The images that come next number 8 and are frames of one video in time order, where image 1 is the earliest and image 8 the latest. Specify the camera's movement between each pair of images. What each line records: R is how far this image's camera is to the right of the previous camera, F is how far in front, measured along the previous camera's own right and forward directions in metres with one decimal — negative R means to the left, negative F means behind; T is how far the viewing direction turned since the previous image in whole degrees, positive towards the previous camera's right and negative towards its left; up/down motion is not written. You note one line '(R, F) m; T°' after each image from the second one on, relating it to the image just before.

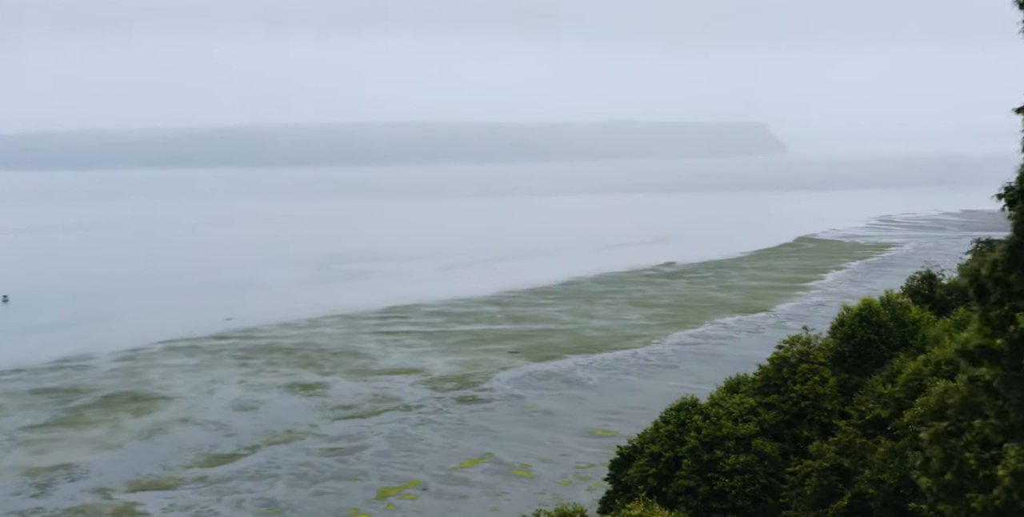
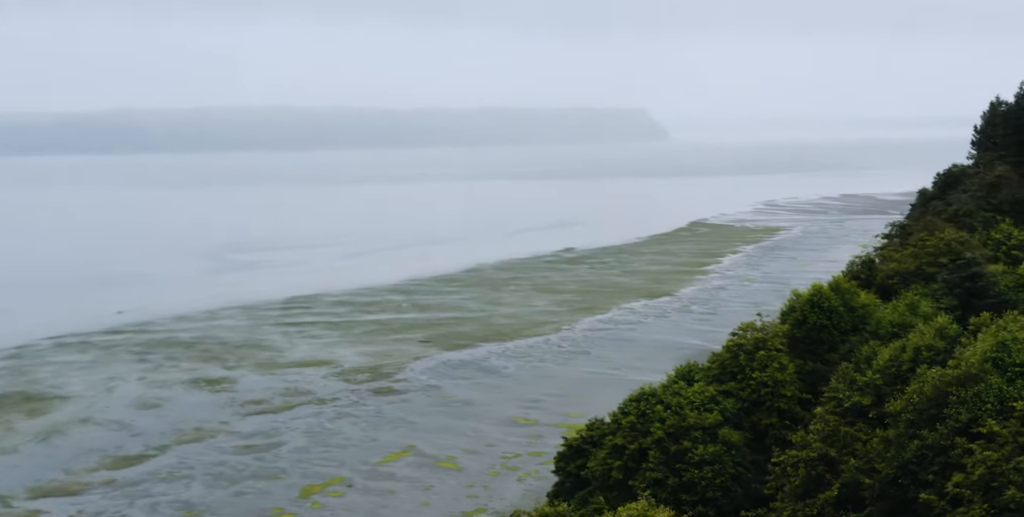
(-1.0, +0.8) m; +6°
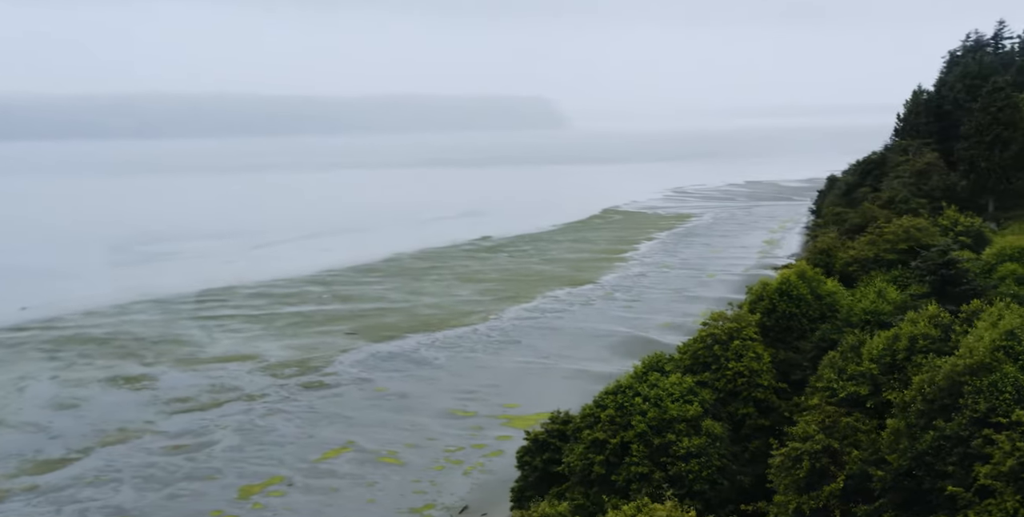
(-1.0, +0.6) m; +5°
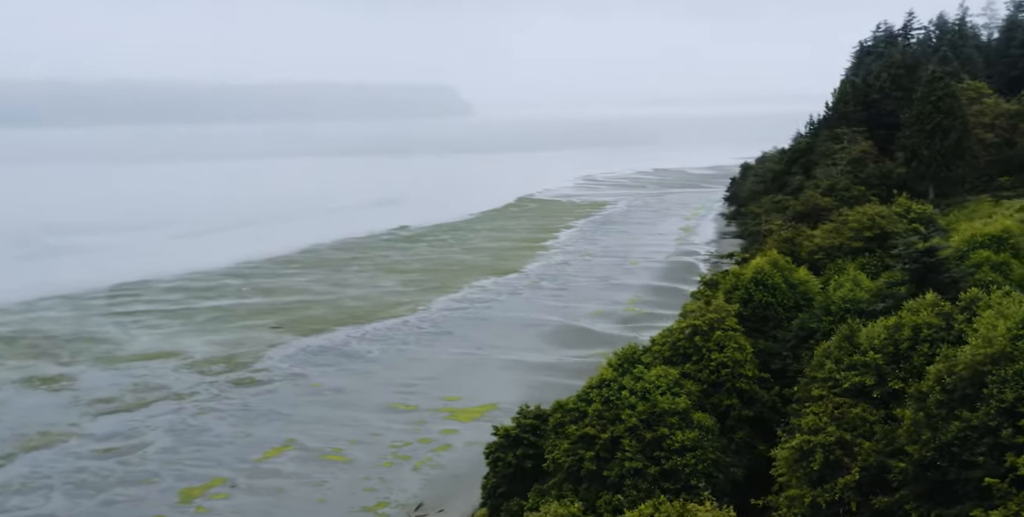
(-1.1, +0.5) m; +5°
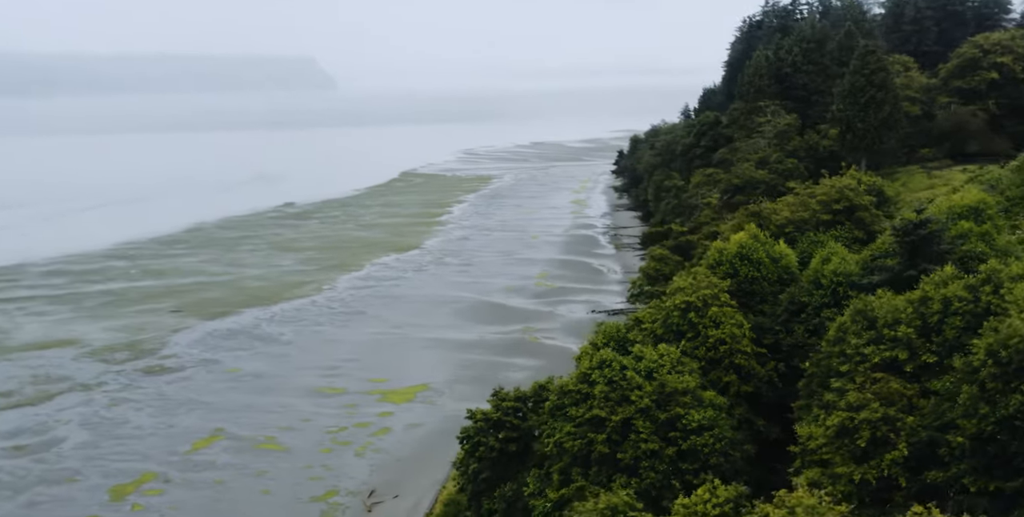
(-1.9, +0.7) m; +7°
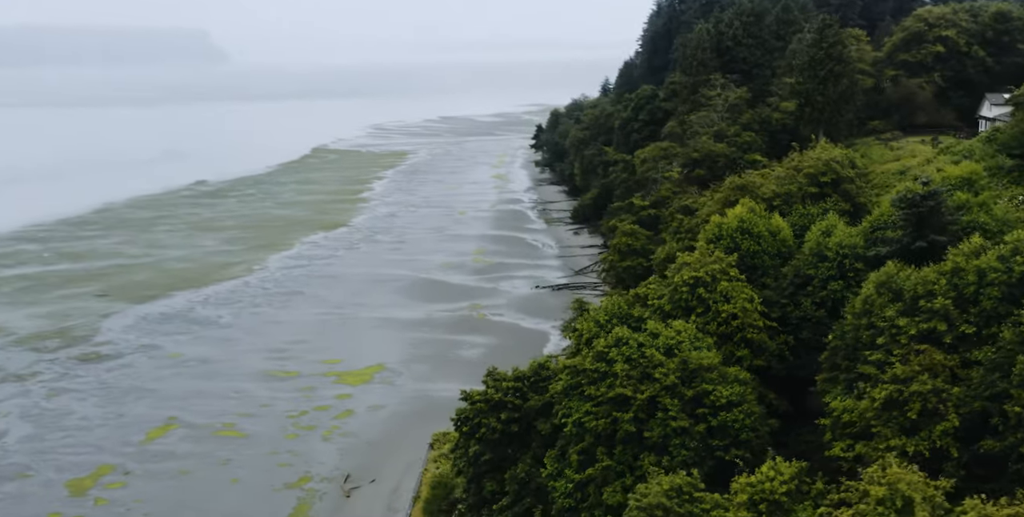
(-1.6, +0.4) m; +5°
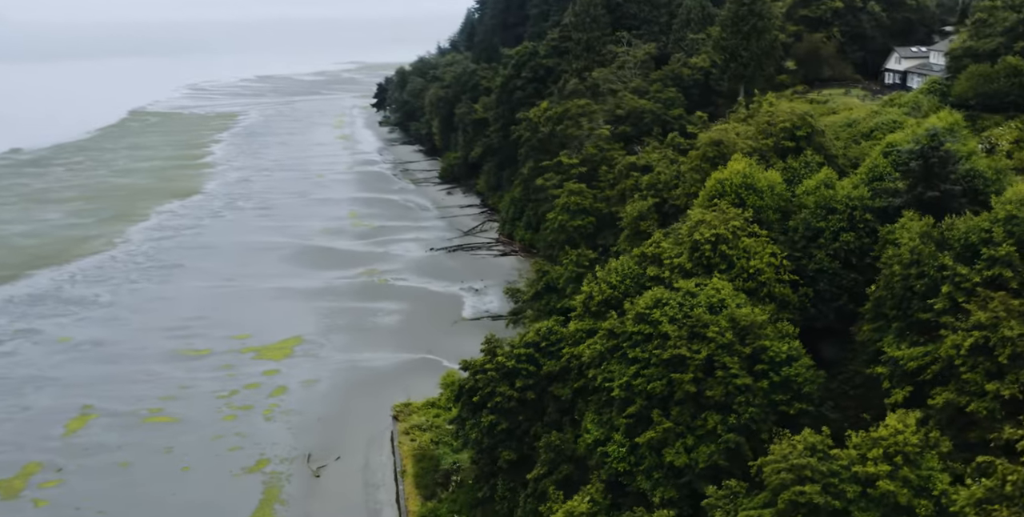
(-3.3, +0.8) m; +10°
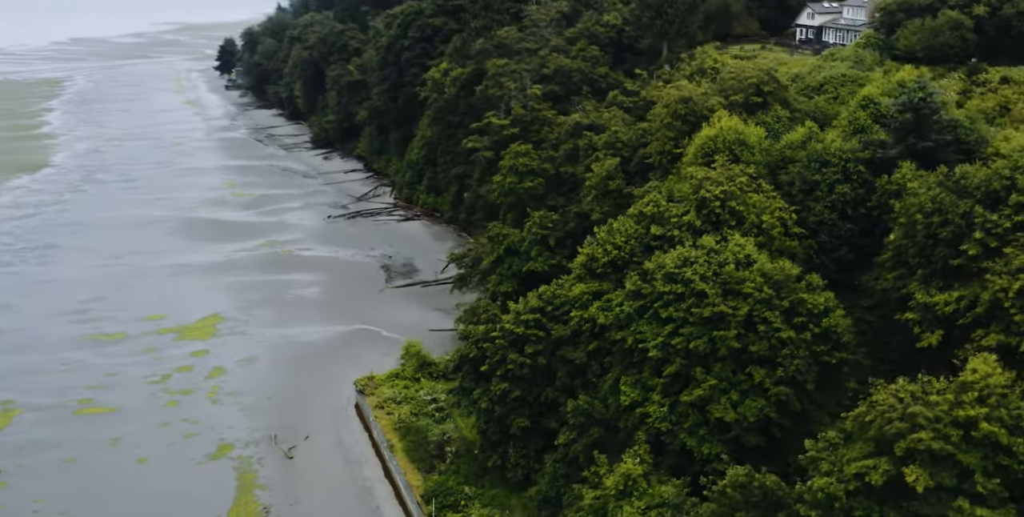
(-2.9, +0.5) m; +9°
